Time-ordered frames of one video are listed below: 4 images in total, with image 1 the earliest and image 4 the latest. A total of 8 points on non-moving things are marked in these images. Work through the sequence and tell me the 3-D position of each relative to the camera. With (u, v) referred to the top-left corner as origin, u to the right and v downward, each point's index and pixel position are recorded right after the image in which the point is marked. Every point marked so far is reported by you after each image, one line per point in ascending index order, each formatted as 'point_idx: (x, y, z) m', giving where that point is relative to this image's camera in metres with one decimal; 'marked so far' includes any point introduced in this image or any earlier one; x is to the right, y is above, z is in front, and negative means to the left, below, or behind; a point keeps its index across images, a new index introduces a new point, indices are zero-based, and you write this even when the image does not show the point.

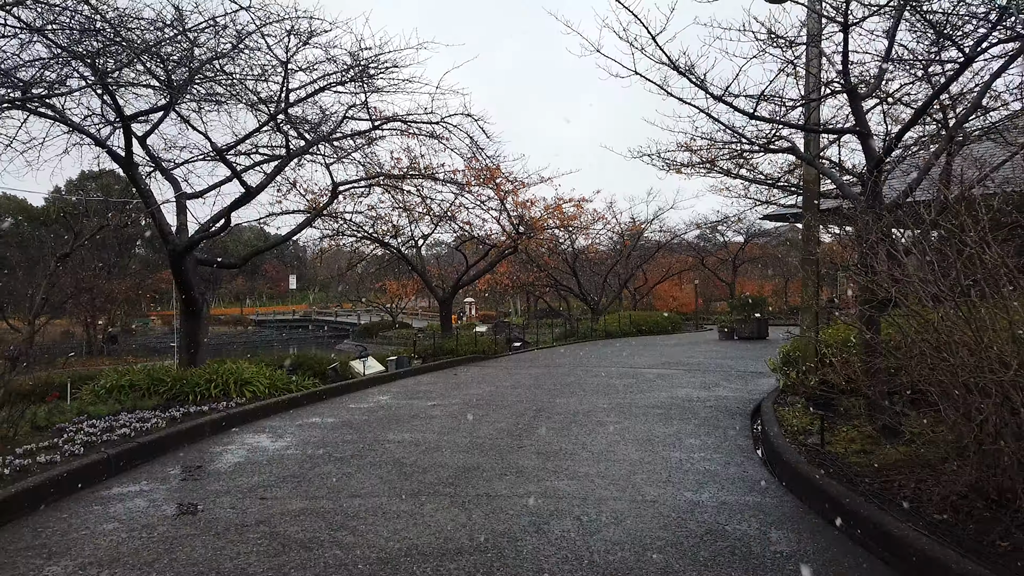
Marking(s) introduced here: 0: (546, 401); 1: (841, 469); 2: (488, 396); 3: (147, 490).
0: (+0.4, -1.2, +7.7) m
1: (+2.0, -1.1, +4.7) m
2: (-0.3, -1.2, +8.2) m
3: (-2.2, -1.2, +4.5) m
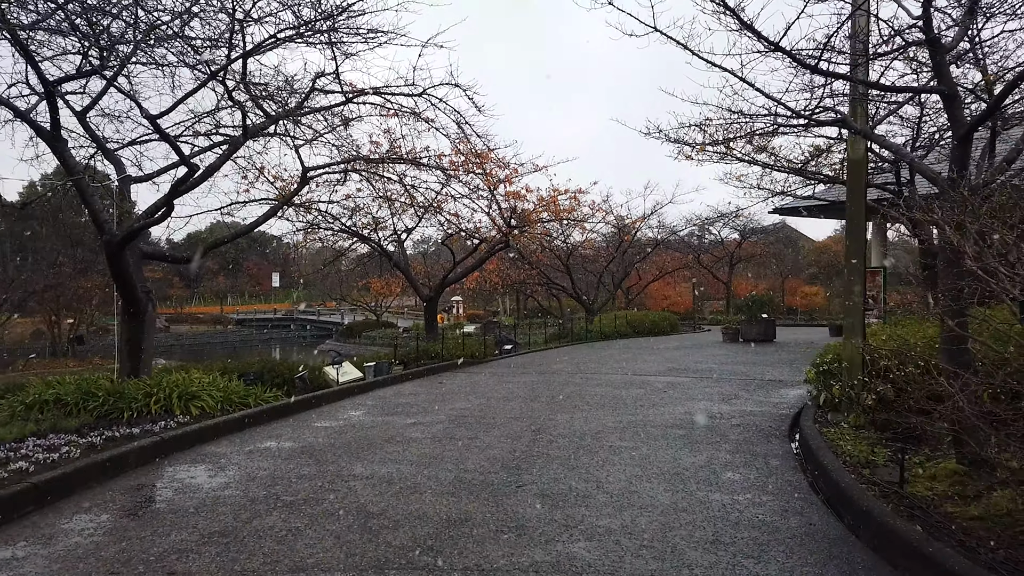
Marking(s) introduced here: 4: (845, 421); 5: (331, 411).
0: (+0.3, -1.1, +6.6) m
1: (+2.0, -1.1, +3.6) m
2: (-0.3, -1.2, +7.1) m
3: (-2.2, -1.2, +3.4) m
4: (+2.6, -1.1, +6.0) m
5: (-1.8, -1.2, +7.3) m
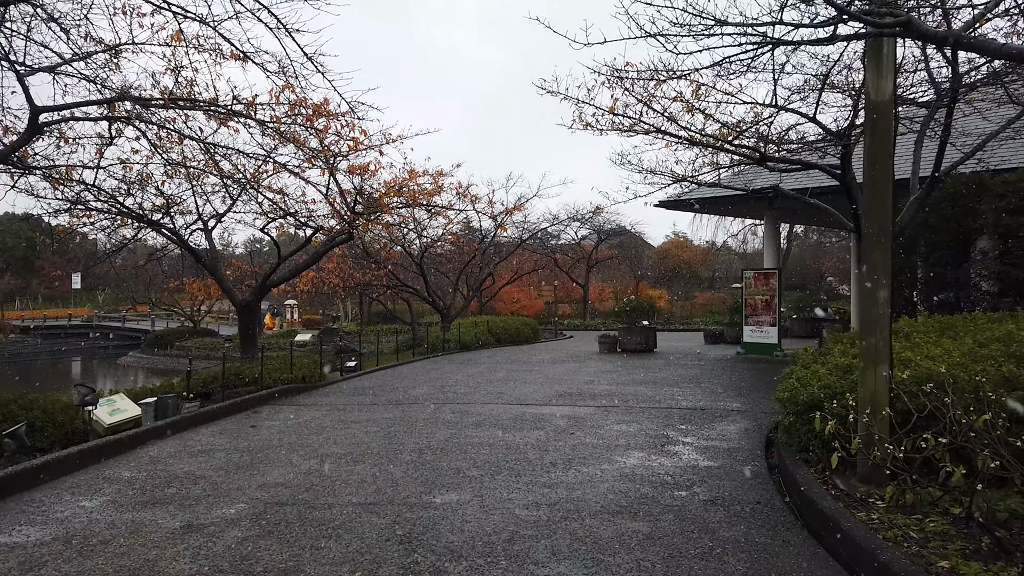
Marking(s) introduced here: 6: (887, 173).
0: (-0.5, -1.2, +4.0) m
1: (+1.8, -1.1, +1.4) m
2: (-1.2, -1.2, +4.4) m
3: (-2.3, -1.2, +0.3) m
4: (+1.9, -1.1, +3.9) m
5: (-2.7, -1.2, +4.3) m
6: (+2.1, +0.7, +4.3) m
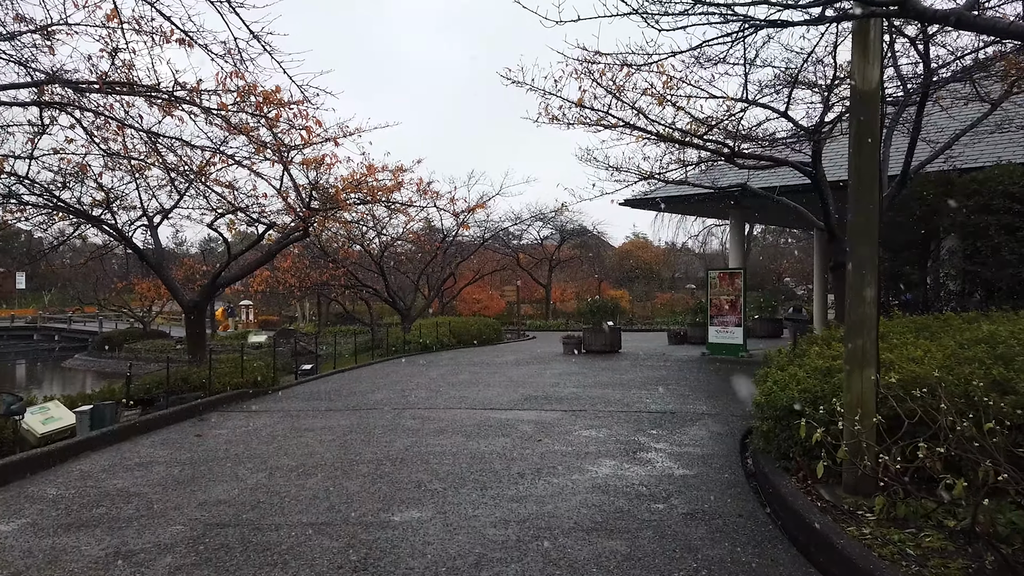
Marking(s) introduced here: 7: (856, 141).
0: (-0.7, -1.2, +3.7) m
1: (+1.8, -1.1, +1.2) m
2: (-1.4, -1.2, +4.0) m
3: (-2.2, -1.2, -0.1) m
4: (+1.8, -1.1, +3.7) m
5: (-2.8, -1.2, +3.9) m
6: (+1.9, +0.7, +4.0) m
7: (+1.8, +0.8, +4.1) m
